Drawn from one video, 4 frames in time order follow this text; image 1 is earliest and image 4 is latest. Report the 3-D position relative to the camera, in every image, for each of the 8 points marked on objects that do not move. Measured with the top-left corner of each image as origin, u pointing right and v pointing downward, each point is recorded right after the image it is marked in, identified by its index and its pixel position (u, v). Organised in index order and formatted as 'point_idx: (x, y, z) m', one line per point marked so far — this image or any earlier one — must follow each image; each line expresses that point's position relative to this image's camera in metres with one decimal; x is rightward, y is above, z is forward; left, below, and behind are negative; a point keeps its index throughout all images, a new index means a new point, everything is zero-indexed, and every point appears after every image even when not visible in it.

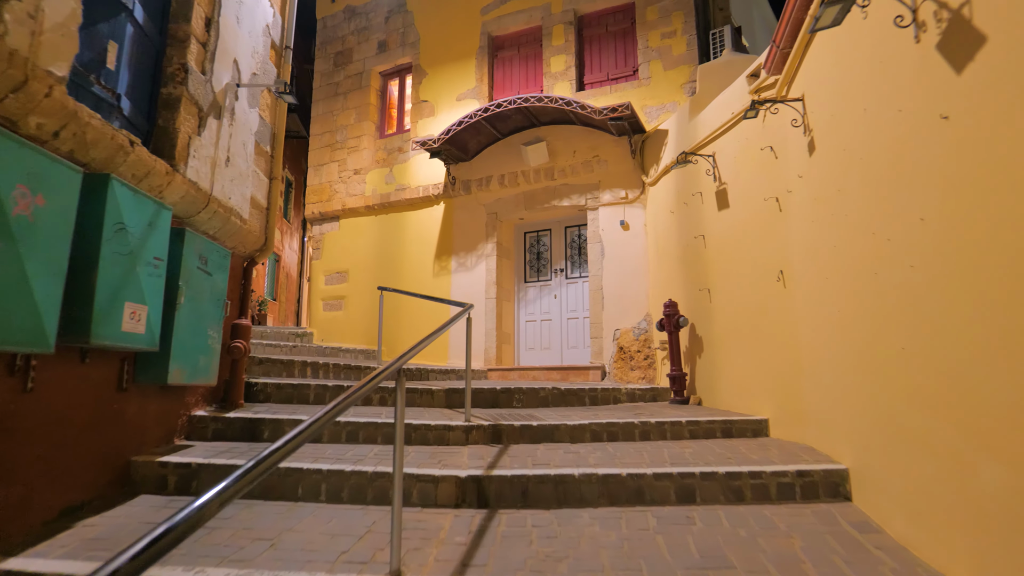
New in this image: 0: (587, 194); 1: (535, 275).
0: (+0.9, +1.1, +7.0) m
1: (+0.3, +0.2, +7.7) m
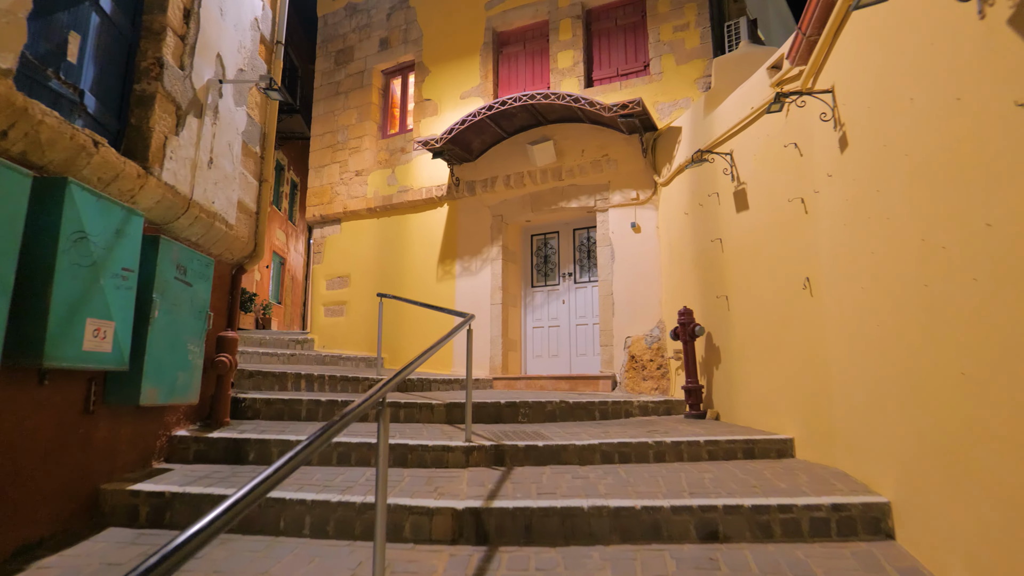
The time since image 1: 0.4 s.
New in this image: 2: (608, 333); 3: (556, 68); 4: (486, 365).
0: (+0.9, +1.0, +6.7) m
1: (+0.4, +0.1, +7.4) m
2: (+1.0, -0.5, +6.3) m
3: (+0.5, +2.6, +7.1) m
4: (-0.3, -0.9, +7.0) m
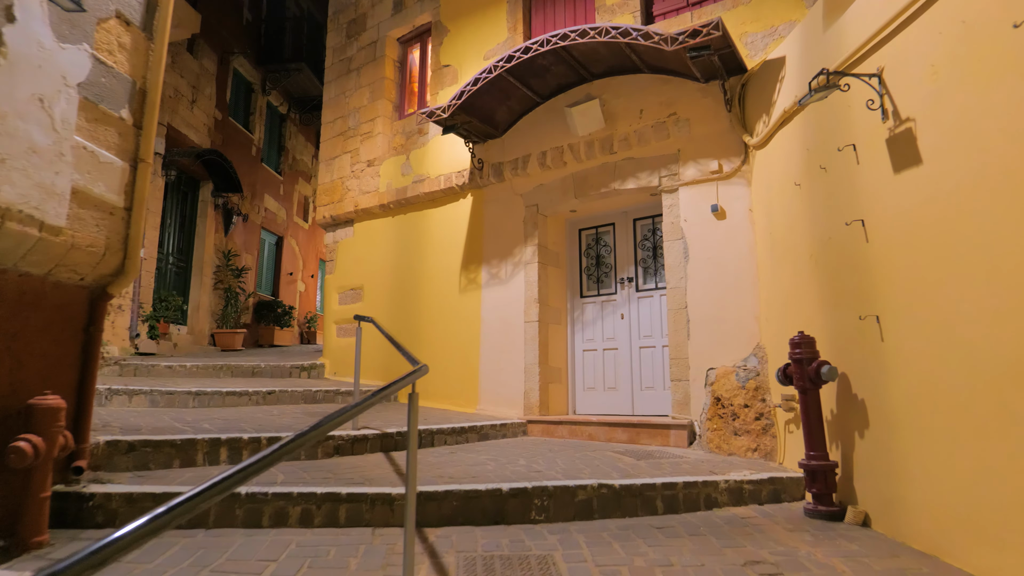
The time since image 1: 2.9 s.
0: (+1.2, +0.9, +4.8) m
1: (+0.8, 0.0, +5.6) m
2: (+1.3, -0.6, +4.4) m
3: (+0.8, +2.5, +5.3) m
4: (+0.1, -1.0, +5.3) m
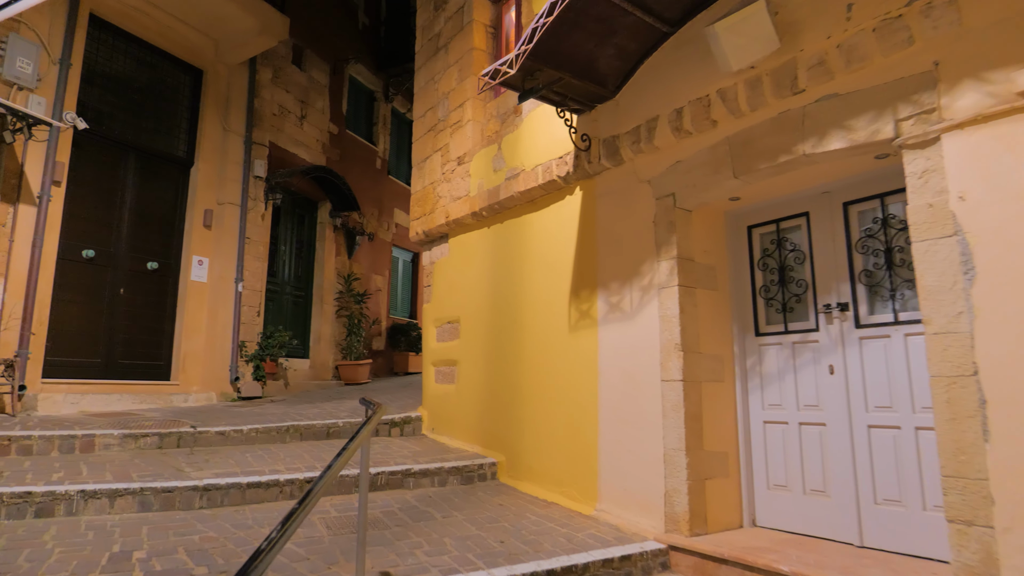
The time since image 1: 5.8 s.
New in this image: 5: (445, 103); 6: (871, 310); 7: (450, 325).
0: (+1.7, +0.8, +2.6) m
1: (+1.5, -0.2, +3.5) m
2: (+1.7, -0.7, +2.2) m
3: (+1.3, +2.3, +3.1) m
4: (+0.8, -1.2, +3.4) m
5: (-0.6, +1.8, +5.6) m
6: (+1.8, -0.1, +3.0) m
7: (-0.6, -0.3, +5.4) m
